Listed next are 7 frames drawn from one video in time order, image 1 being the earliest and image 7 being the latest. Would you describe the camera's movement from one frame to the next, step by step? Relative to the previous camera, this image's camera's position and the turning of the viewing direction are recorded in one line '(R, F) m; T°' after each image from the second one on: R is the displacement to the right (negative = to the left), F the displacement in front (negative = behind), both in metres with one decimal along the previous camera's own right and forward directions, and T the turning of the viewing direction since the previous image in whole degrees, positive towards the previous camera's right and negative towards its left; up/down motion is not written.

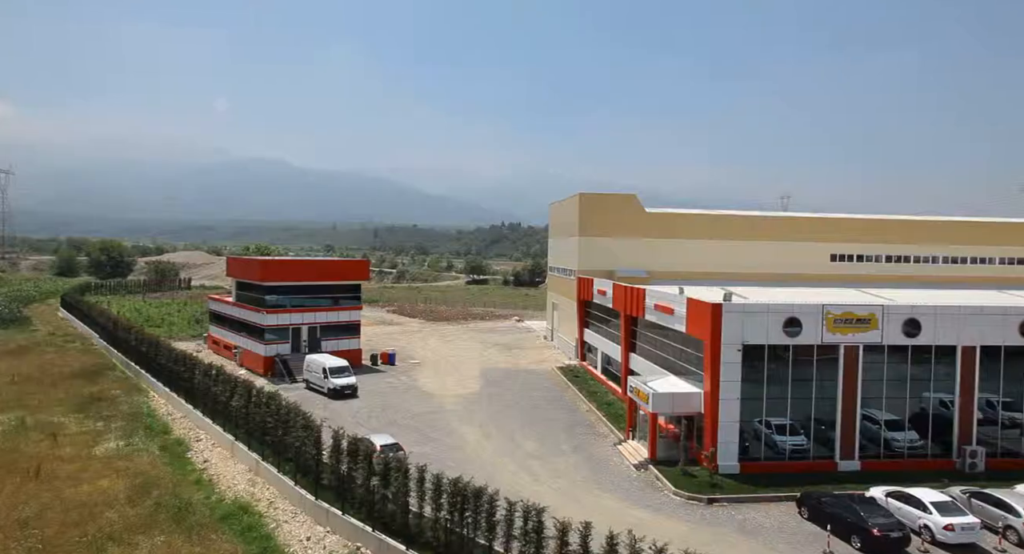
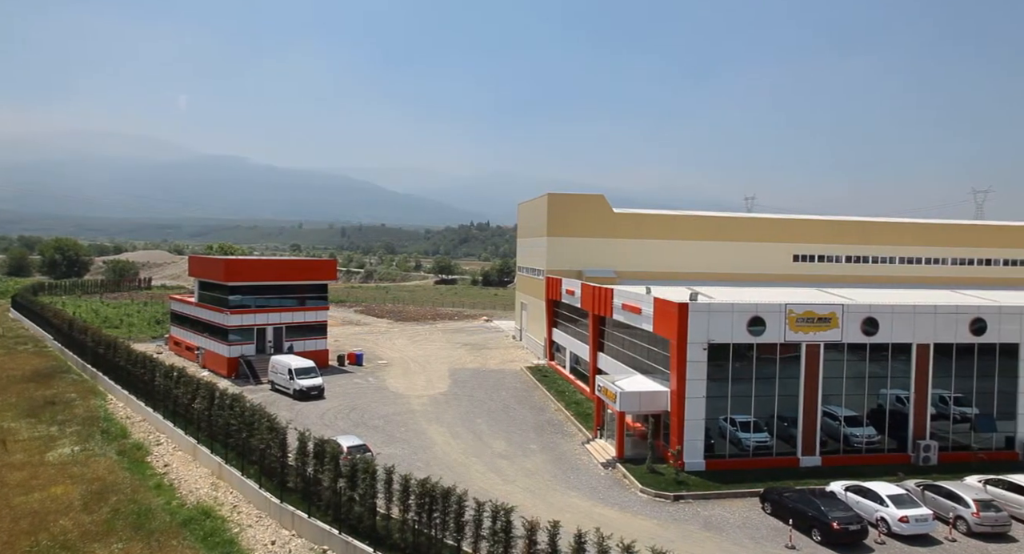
(+1.9, -0.1) m; -2°
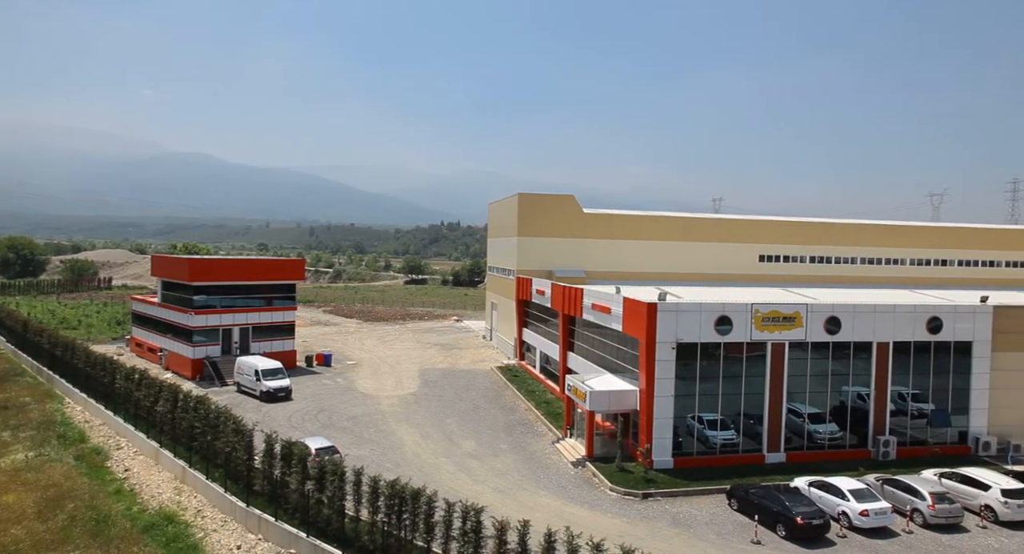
(-0.3, 0.0) m; +3°
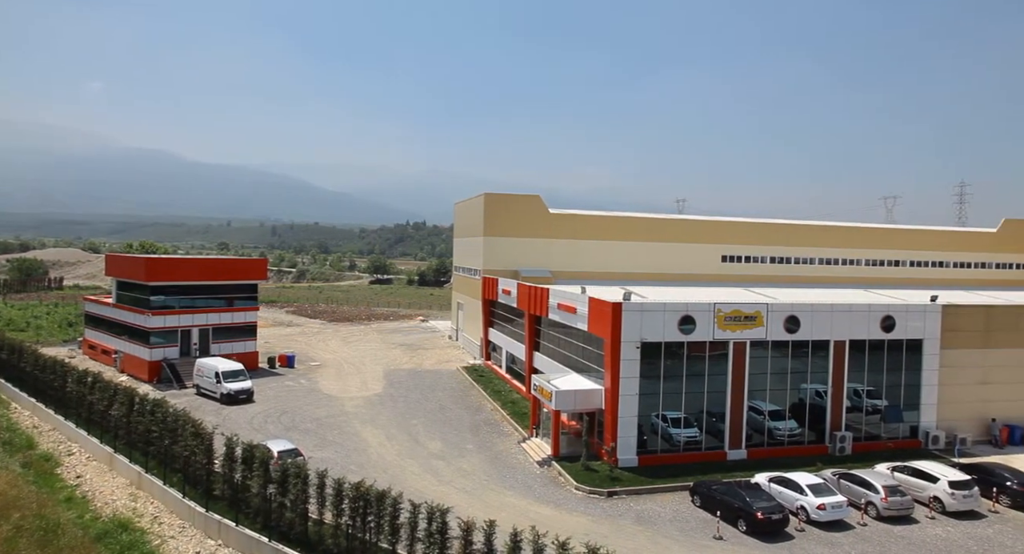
(-0.3, 0.0) m; +3°
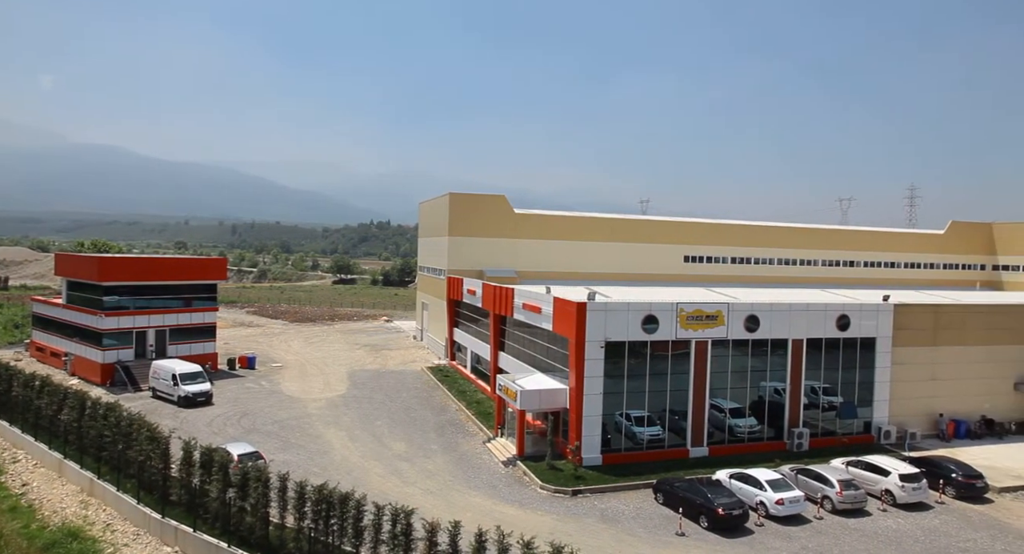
(-0.4, 0.0) m; +3°
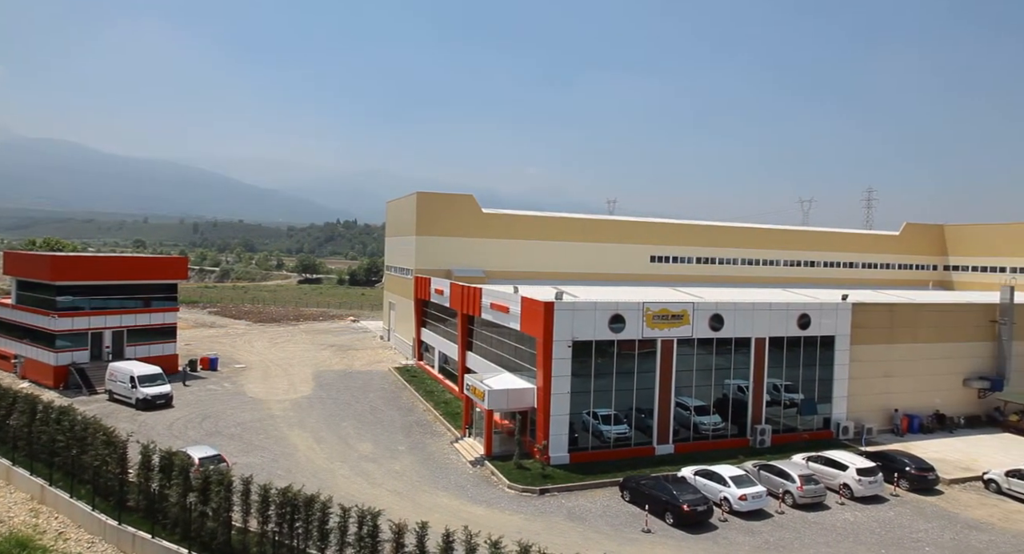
(-0.3, 0.0) m; +3°
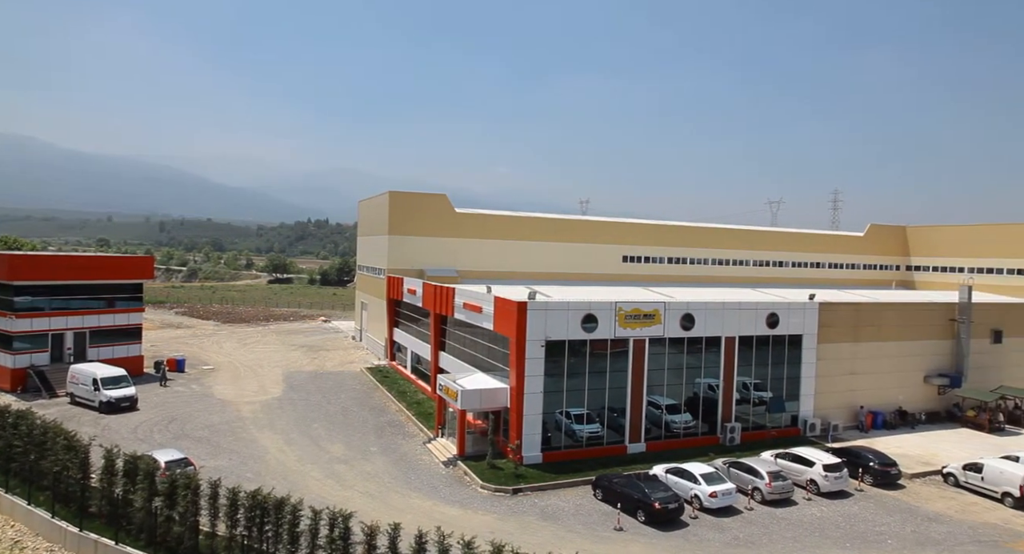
(-0.2, 0.0) m; +3°
